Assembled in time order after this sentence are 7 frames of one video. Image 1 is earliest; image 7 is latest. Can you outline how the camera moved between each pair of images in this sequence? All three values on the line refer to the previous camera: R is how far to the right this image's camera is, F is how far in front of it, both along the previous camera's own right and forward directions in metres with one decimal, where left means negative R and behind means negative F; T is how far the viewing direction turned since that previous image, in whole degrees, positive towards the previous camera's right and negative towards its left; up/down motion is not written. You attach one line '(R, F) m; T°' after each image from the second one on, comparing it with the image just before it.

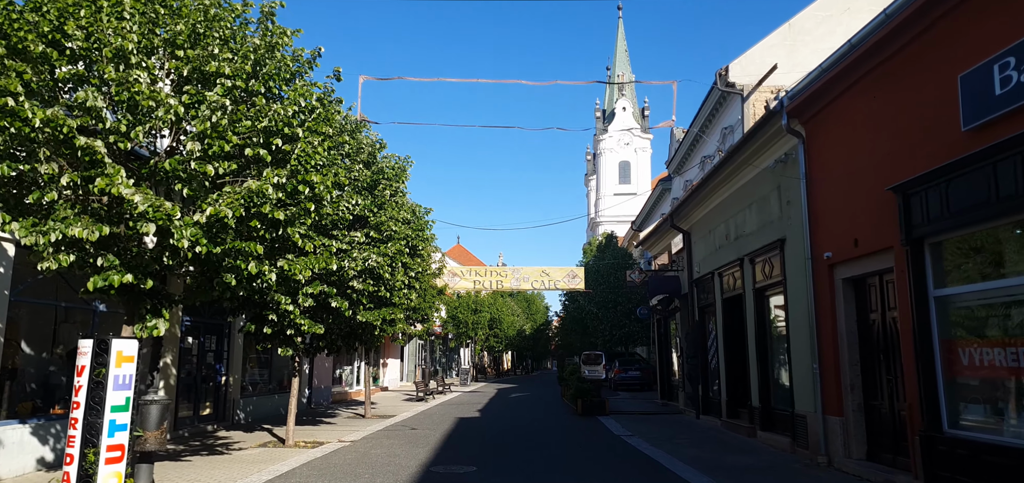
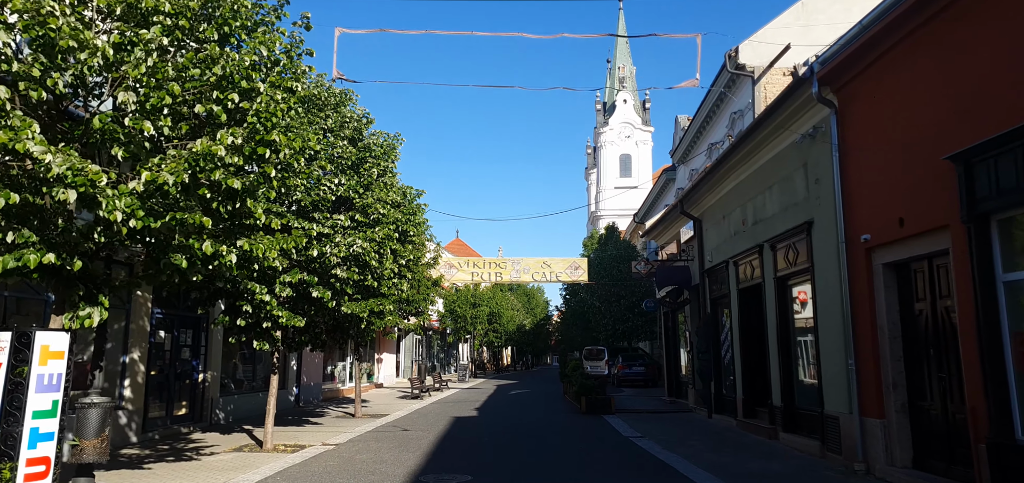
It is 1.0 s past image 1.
(0.0, +1.1) m; 0°
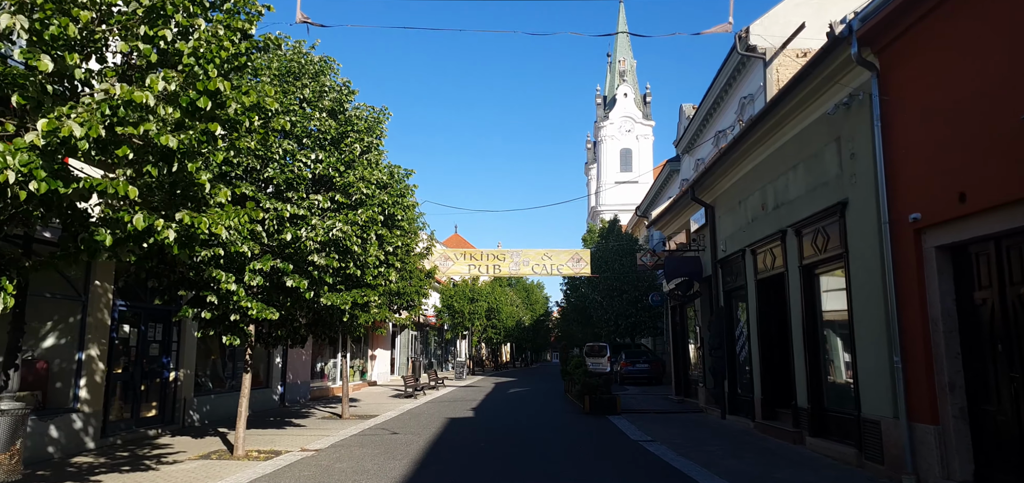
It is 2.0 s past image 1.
(0.0, +1.2) m; 0°
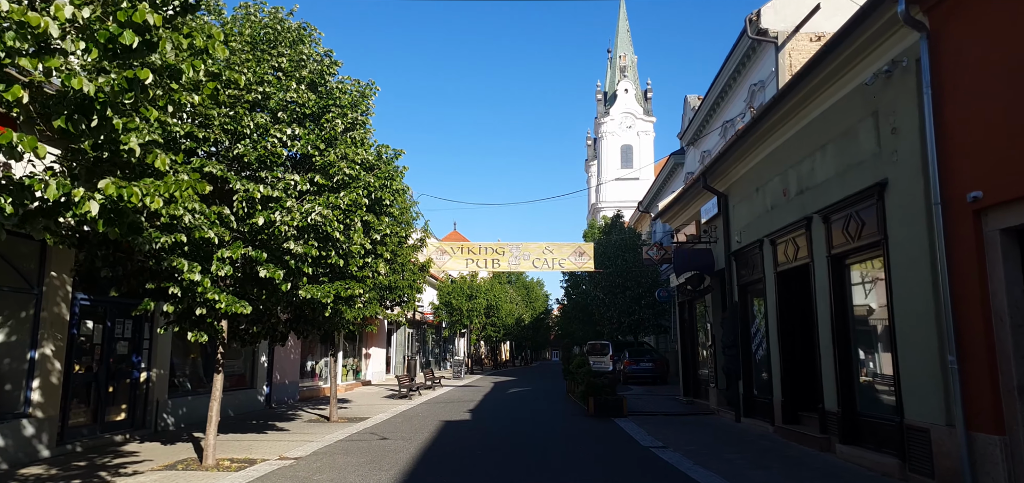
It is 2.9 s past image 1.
(0.0, +1.0) m; 0°
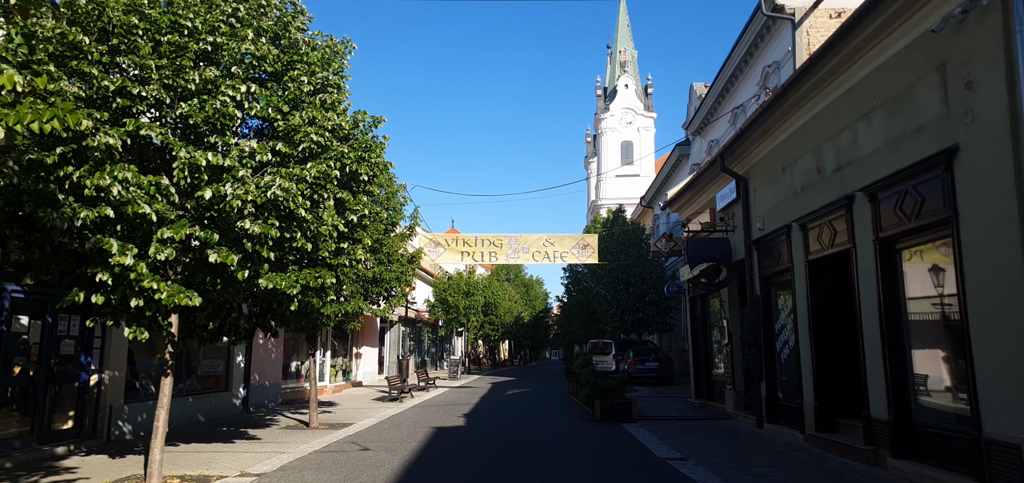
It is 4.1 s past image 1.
(0.0, +1.4) m; 0°
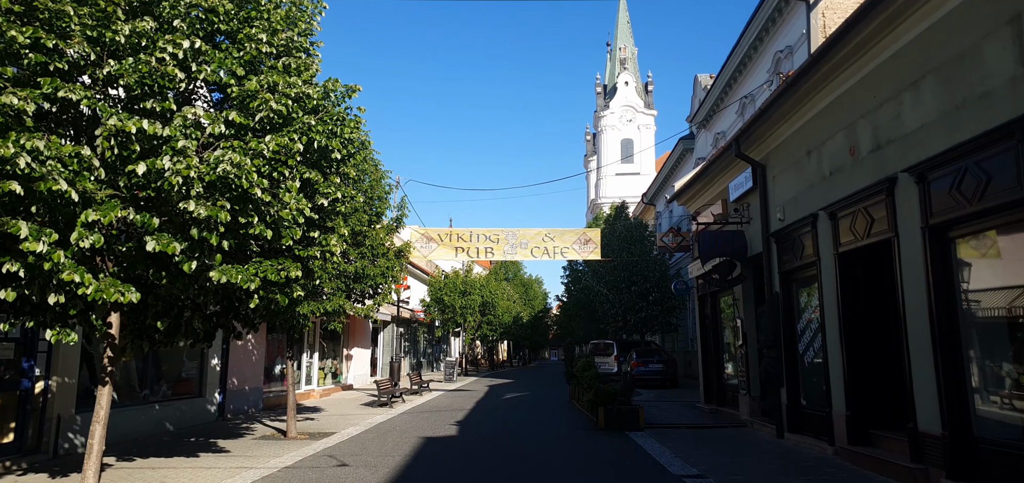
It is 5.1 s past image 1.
(0.0, +1.2) m; 0°
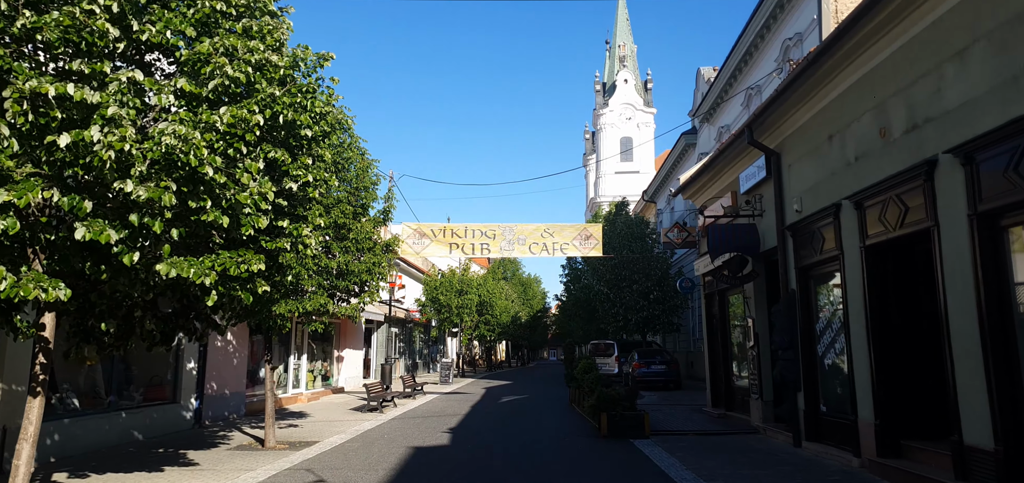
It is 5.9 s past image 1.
(0.0, +0.9) m; 0°
